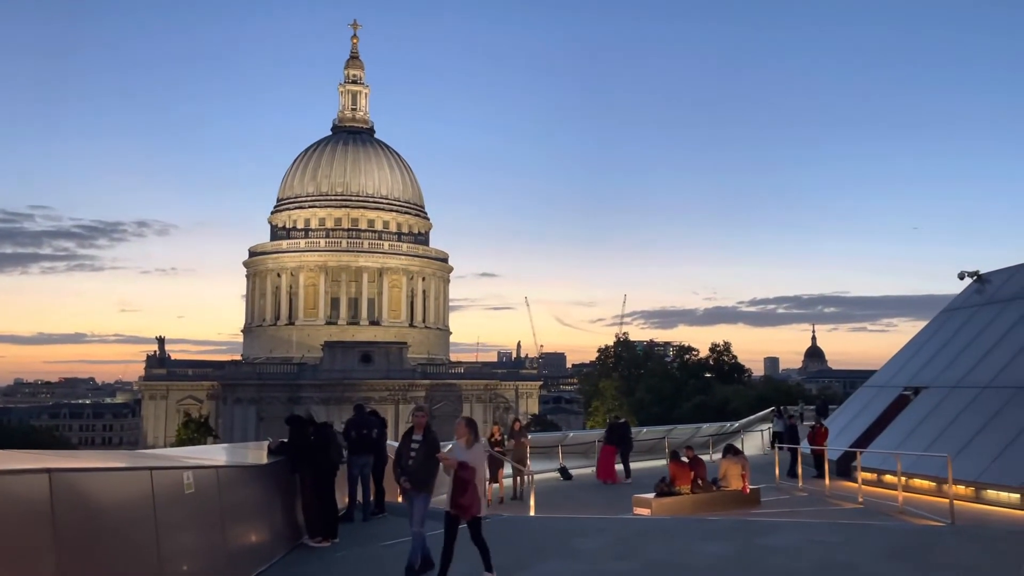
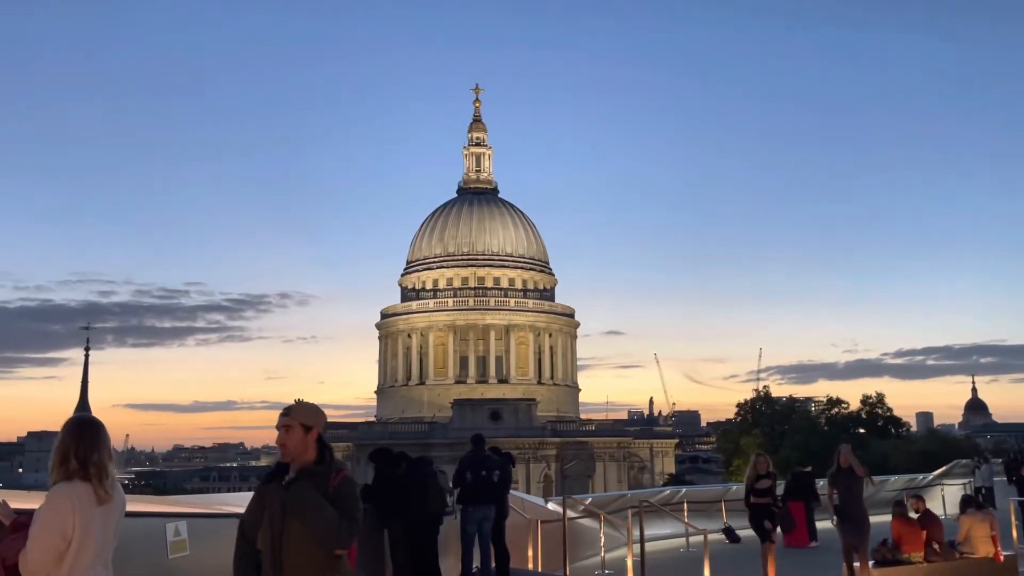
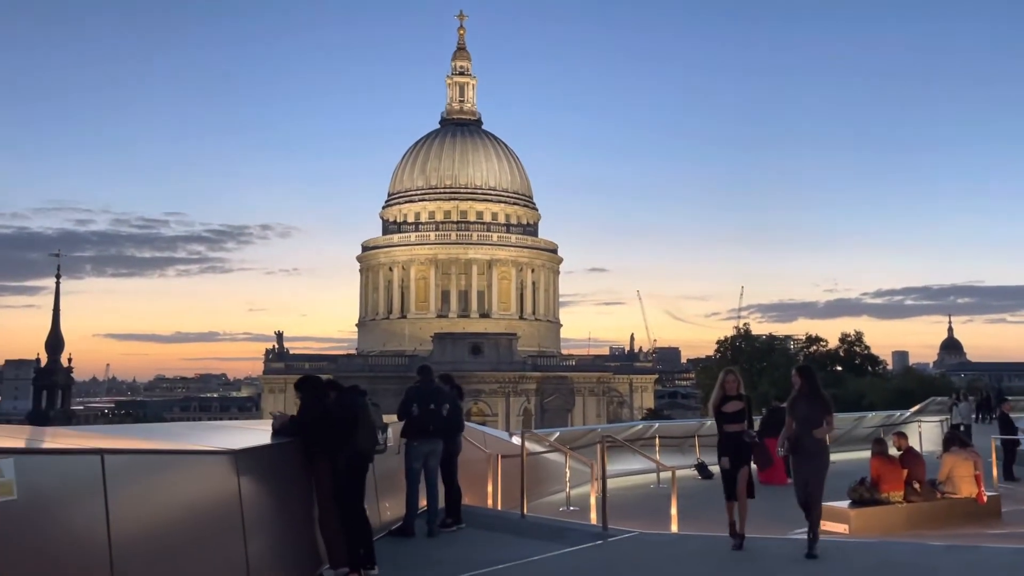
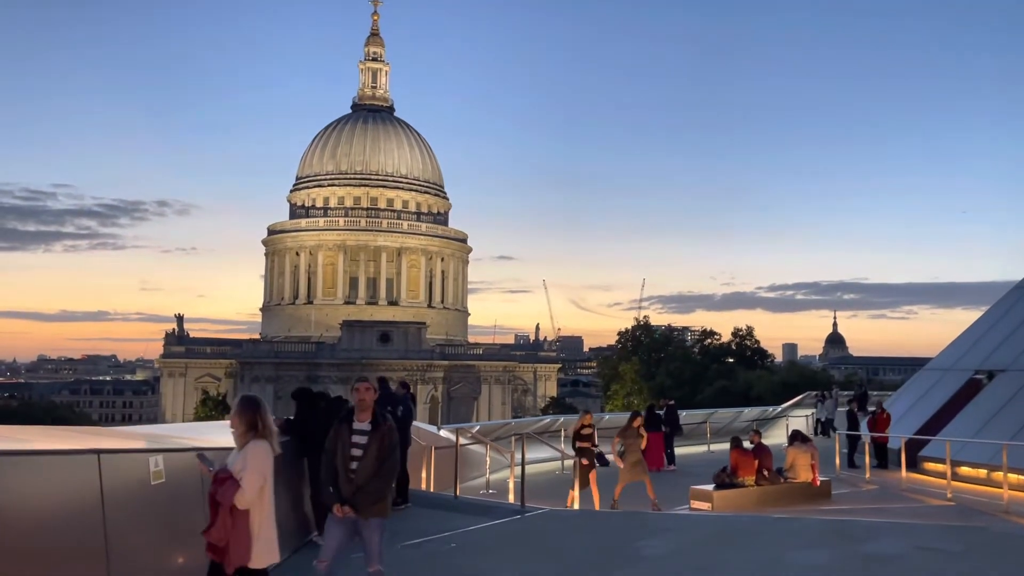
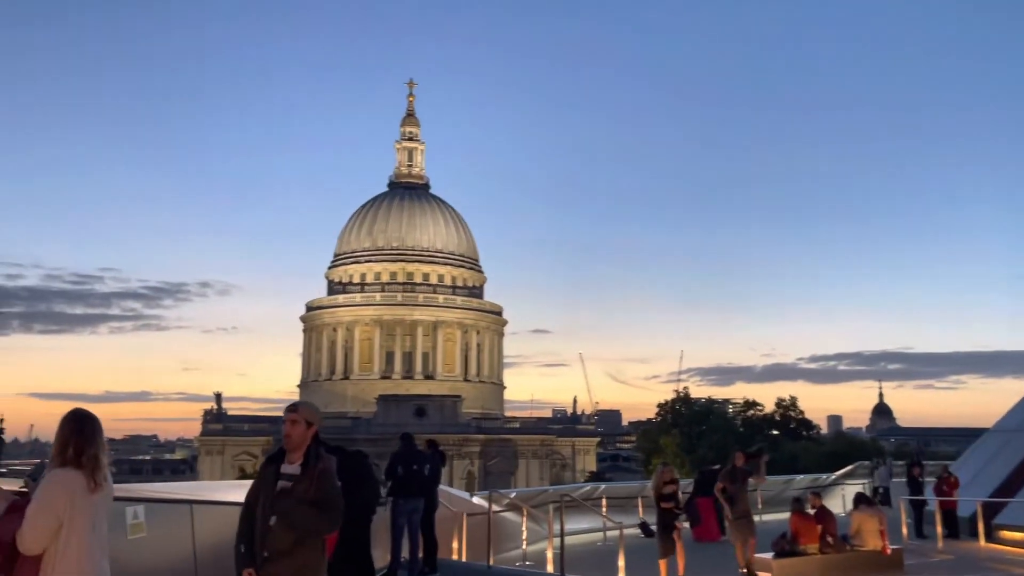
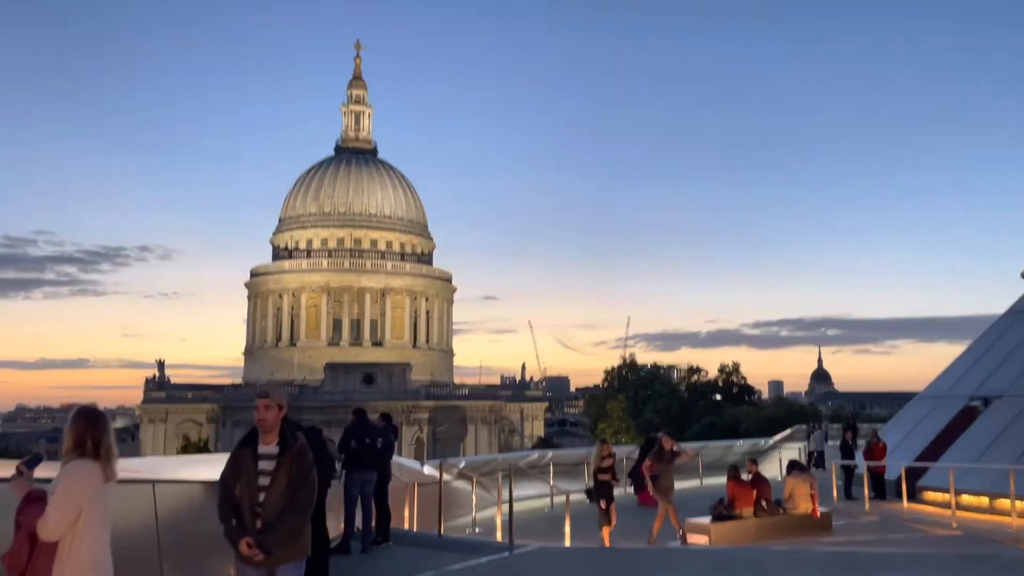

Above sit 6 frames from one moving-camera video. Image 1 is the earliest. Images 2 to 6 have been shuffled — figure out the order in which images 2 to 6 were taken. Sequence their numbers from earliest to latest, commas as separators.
4, 6, 5, 2, 3
